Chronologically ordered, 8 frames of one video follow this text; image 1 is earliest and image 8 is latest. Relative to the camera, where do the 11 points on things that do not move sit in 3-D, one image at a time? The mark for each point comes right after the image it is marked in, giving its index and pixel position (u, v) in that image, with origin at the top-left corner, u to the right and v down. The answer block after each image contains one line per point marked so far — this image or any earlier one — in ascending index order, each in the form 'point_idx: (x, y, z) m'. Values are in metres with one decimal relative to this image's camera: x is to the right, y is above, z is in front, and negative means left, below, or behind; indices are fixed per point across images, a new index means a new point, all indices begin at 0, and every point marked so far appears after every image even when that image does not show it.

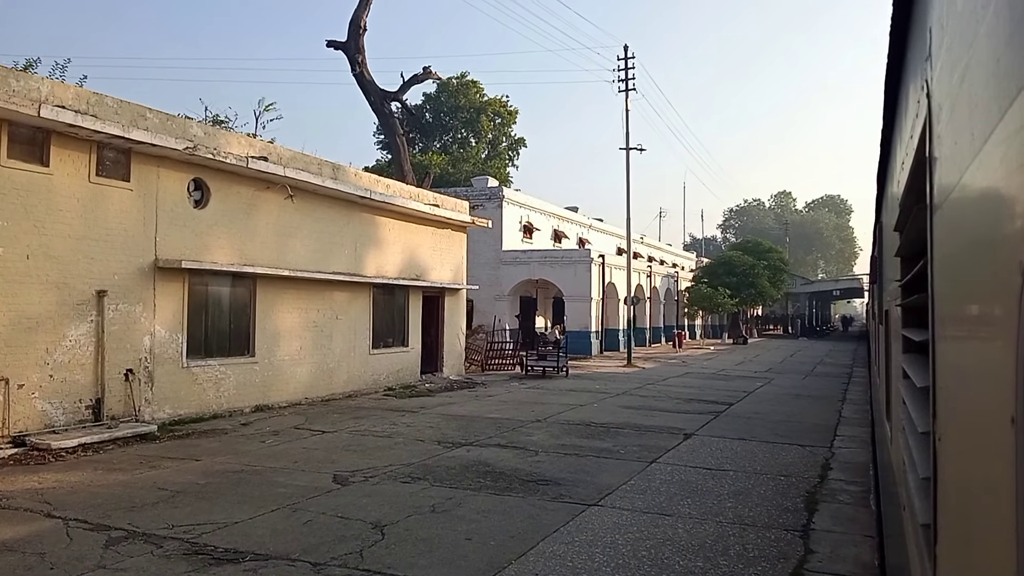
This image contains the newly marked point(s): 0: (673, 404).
0: (+3.1, -2.3, +15.7) m
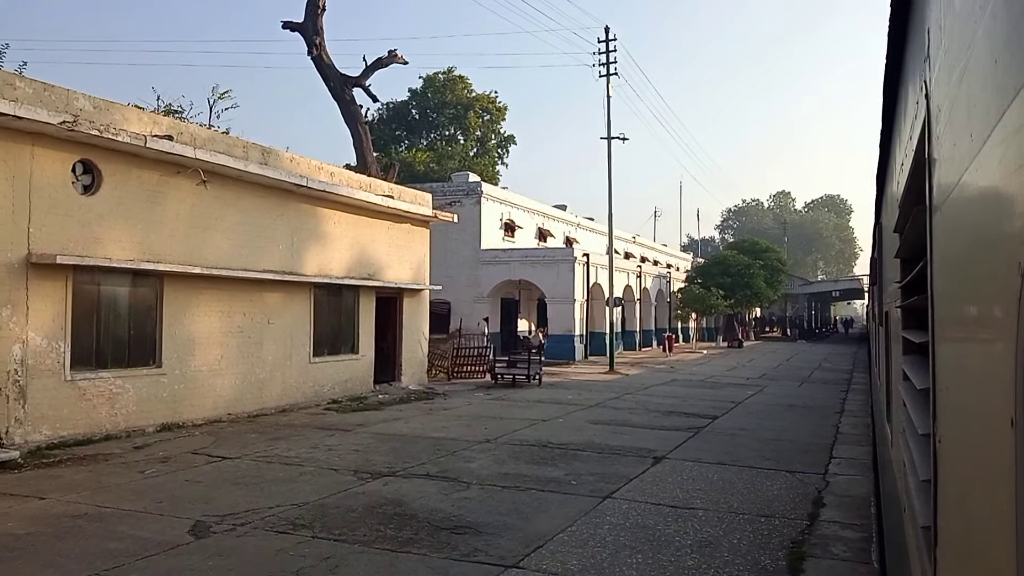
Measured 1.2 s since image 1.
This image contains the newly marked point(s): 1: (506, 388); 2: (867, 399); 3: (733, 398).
0: (+2.4, -2.2, +13.9) m
1: (-0.2, -2.3, +18.2) m
2: (+7.7, -2.4, +17.5) m
3: (+4.7, -2.4, +17.5) m
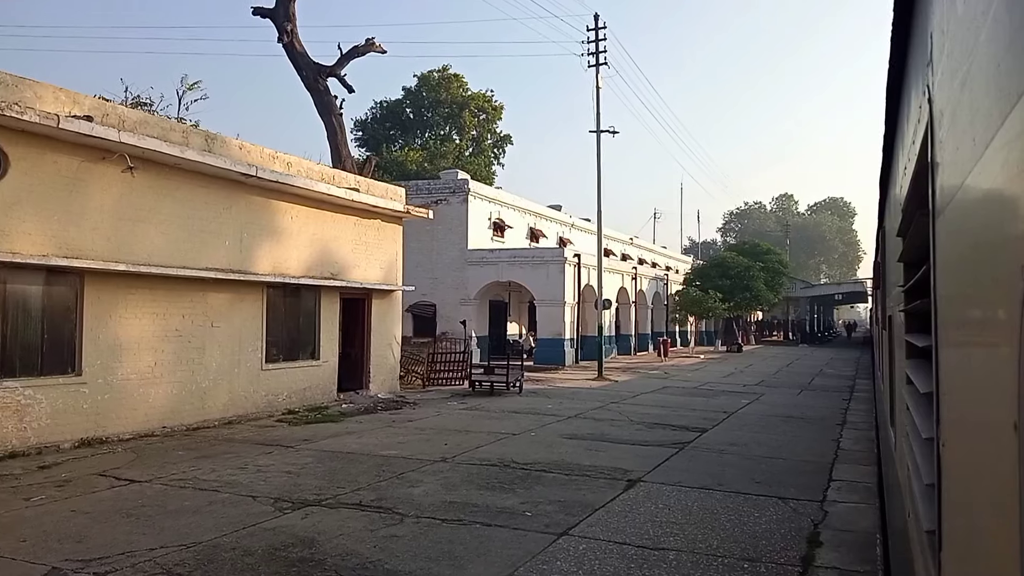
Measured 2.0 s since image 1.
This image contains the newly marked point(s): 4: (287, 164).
0: (+1.9, -2.3, +12.6) m
1: (-0.7, -2.3, +17.0) m
2: (+7.2, -2.4, +16.2) m
3: (+4.3, -2.4, +16.2) m
4: (-3.9, +2.2, +14.2) m
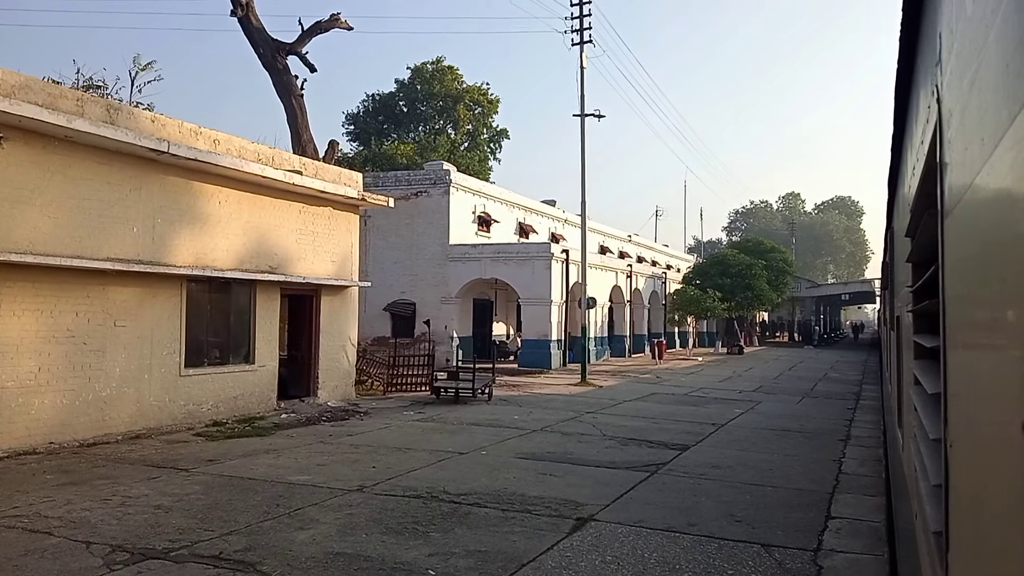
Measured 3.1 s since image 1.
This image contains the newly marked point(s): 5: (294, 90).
0: (+1.2, -2.2, +10.9) m
1: (-1.3, -2.2, +15.3) m
2: (+6.6, -2.4, +14.4) m
3: (+3.6, -2.3, +14.5) m
4: (-4.6, +2.3, +12.5) m
5: (-5.3, +4.8, +19.5) m
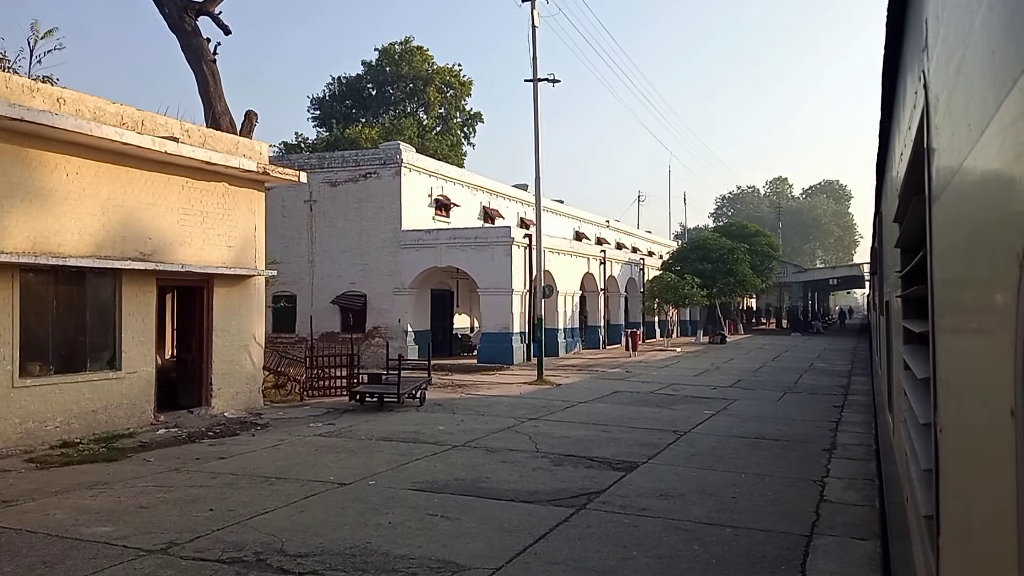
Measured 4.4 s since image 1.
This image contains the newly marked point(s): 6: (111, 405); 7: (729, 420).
0: (+0.1, -2.0, +8.7) m
1: (-2.4, -2.0, +13.1) m
2: (+5.5, -2.1, +12.3) m
3: (+2.5, -2.1, +12.3) m
4: (-5.7, +2.4, +10.2) m
5: (-6.5, +4.9, +17.2) m
6: (-5.4, -1.6, +10.9) m
7: (+3.5, -2.1, +12.9) m
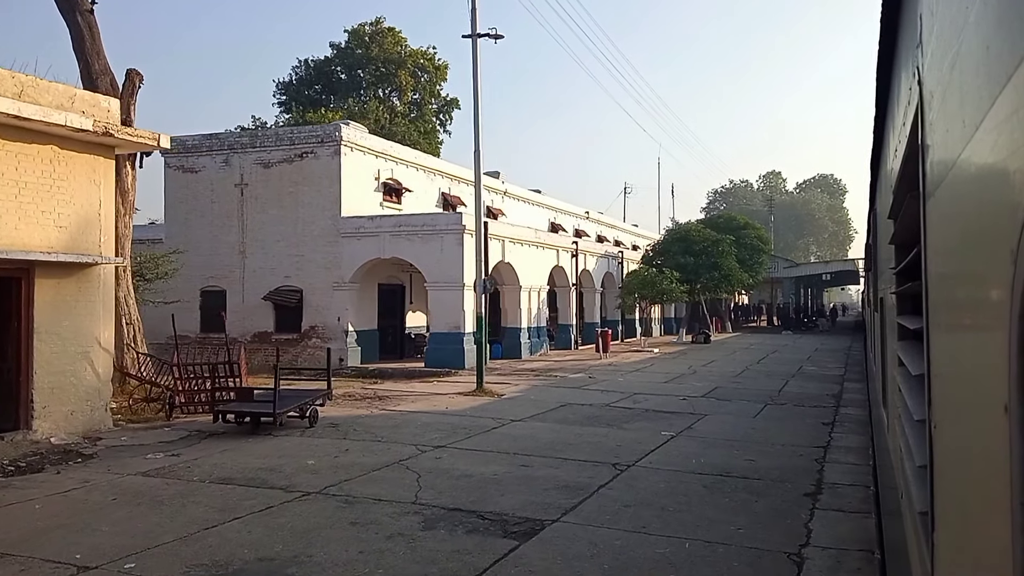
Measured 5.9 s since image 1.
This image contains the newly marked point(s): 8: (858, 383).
0: (-1.0, -1.9, +6.1) m
1: (-3.6, -1.9, +10.4) m
2: (+4.3, -2.0, +9.8) m
3: (+1.3, -2.0, +9.7) m
4: (-6.9, +2.5, +7.6) m
5: (-7.7, +5.1, +14.5) m
6: (-6.5, -1.5, +8.2) m
7: (+2.3, -2.0, +10.3) m
8: (+8.2, -2.3, +19.3) m
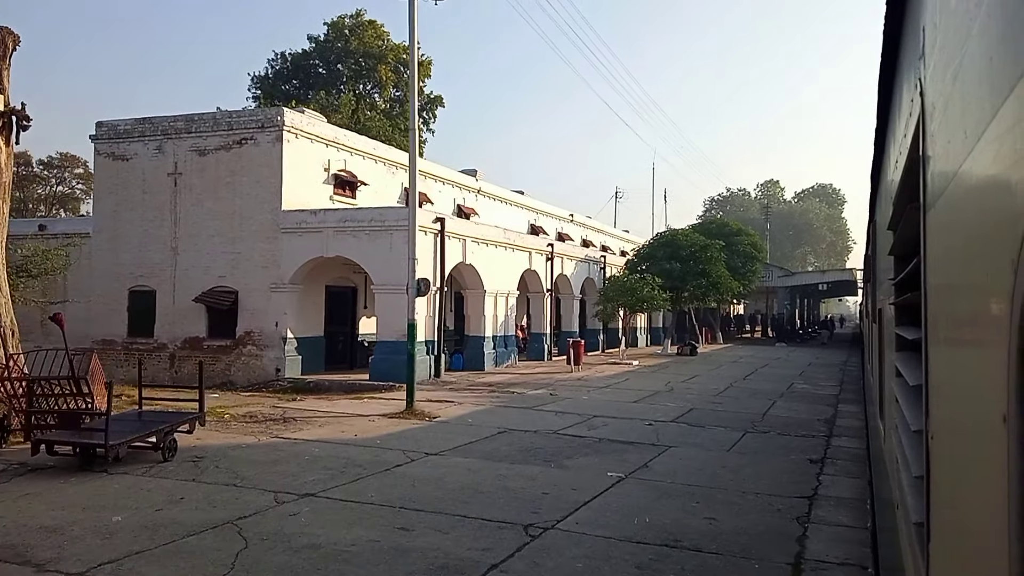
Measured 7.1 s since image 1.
0: (-2.0, -1.9, +3.9) m
1: (-4.6, -1.9, +8.2) m
2: (+3.3, -2.1, +7.5) m
3: (+0.3, -2.0, +7.5) m
4: (-7.8, +2.6, +5.4) m
5: (-8.6, +5.1, +12.3) m
6: (-7.5, -1.4, +6.0) m
7: (+1.3, -2.1, +8.1) m
8: (+7.2, -2.5, +17.0) m
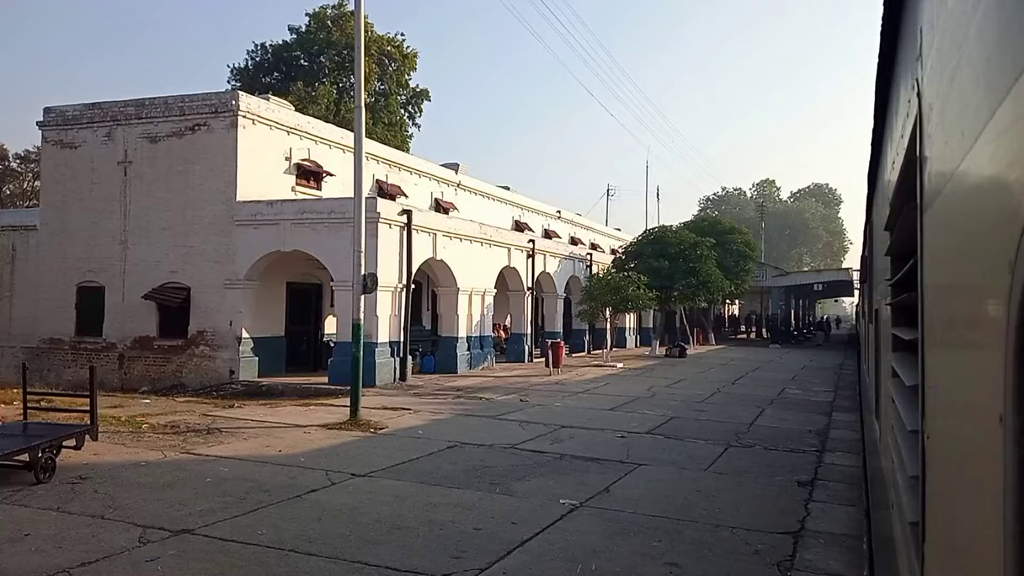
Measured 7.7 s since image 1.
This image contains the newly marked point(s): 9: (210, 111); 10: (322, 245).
0: (-2.6, -1.8, +2.6) m
1: (-5.2, -1.8, +6.9) m
2: (+2.7, -2.0, +6.3) m
3: (-0.2, -2.0, +6.2) m
4: (-8.4, +2.7, +4.0) m
5: (-9.2, +5.2, +11.0) m
6: (-8.1, -1.3, +4.7) m
7: (+0.7, -2.0, +6.8) m
8: (+6.6, -2.4, +15.8) m
9: (-6.9, +4.0, +18.5) m
10: (-4.1, +1.0, +17.8) m
